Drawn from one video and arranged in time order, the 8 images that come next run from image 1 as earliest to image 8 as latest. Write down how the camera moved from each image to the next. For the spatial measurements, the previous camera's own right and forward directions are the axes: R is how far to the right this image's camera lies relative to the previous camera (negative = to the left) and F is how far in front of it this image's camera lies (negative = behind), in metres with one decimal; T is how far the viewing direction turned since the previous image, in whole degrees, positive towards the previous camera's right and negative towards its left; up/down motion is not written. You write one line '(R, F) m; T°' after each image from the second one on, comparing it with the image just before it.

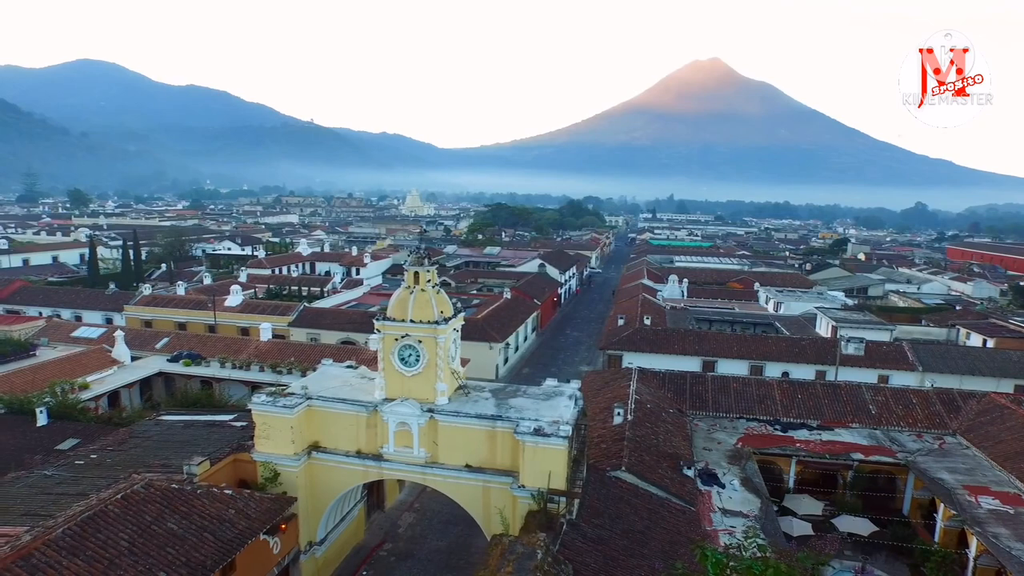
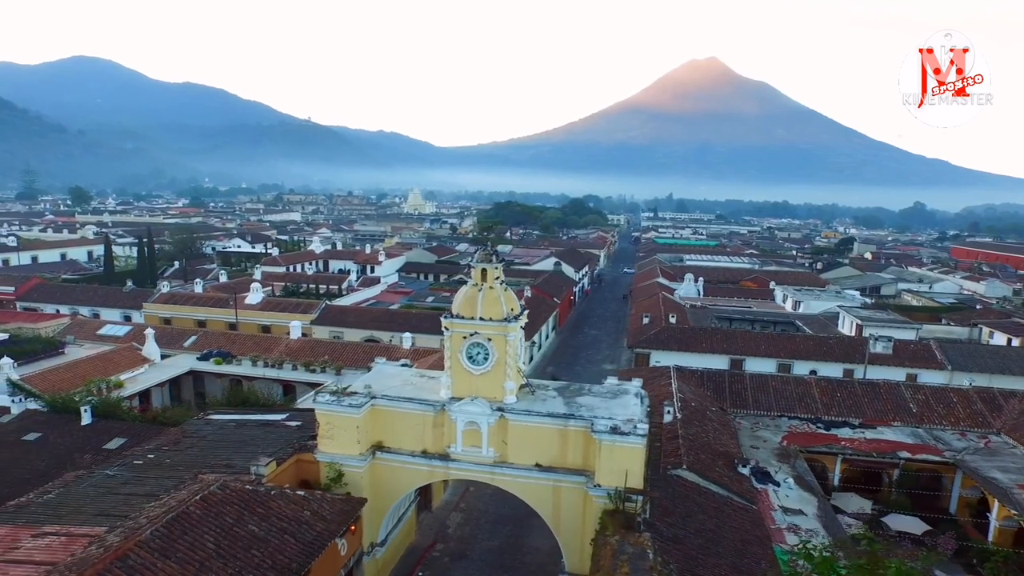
(-1.4, +0.1) m; +1°
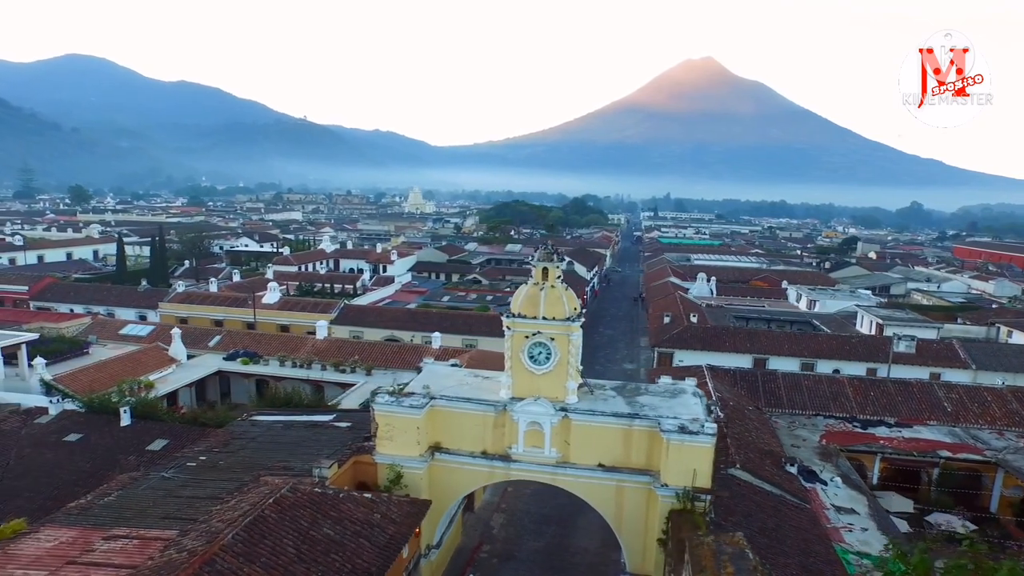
(-1.3, +0.1) m; +1°
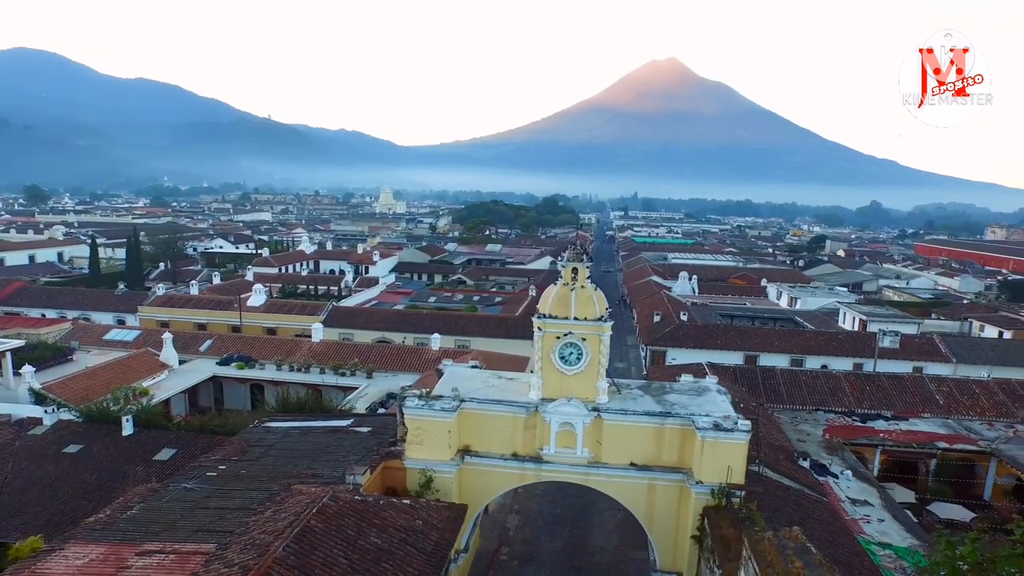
(-1.2, +0.1) m; +3°
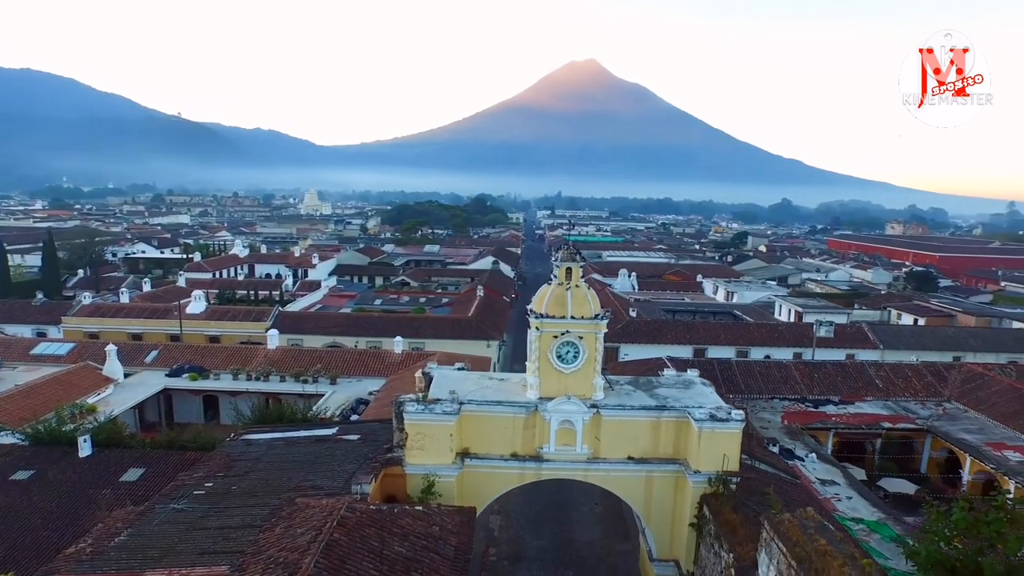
(-1.4, +0.1) m; +7°
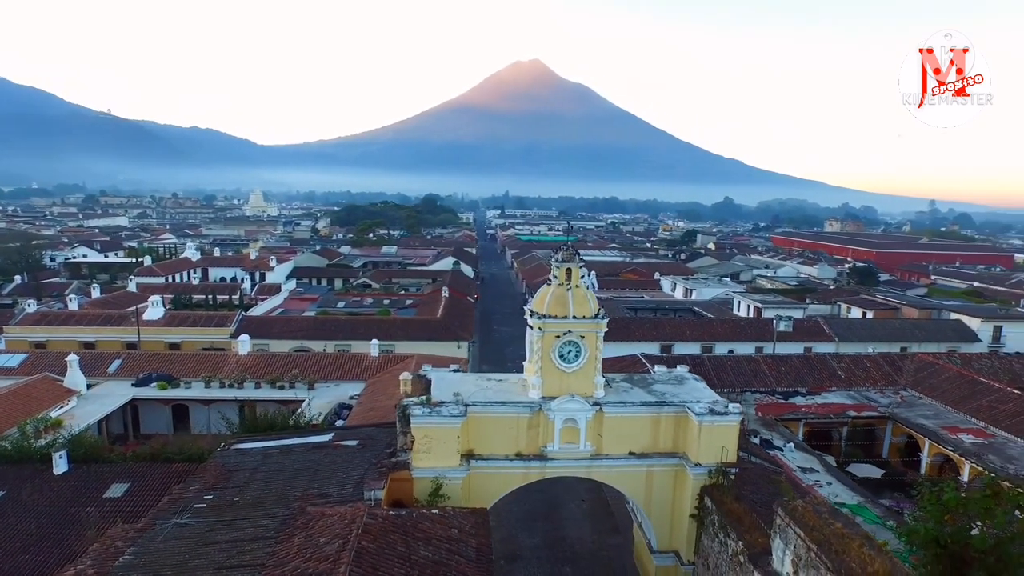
(-1.1, 0.0) m; +5°
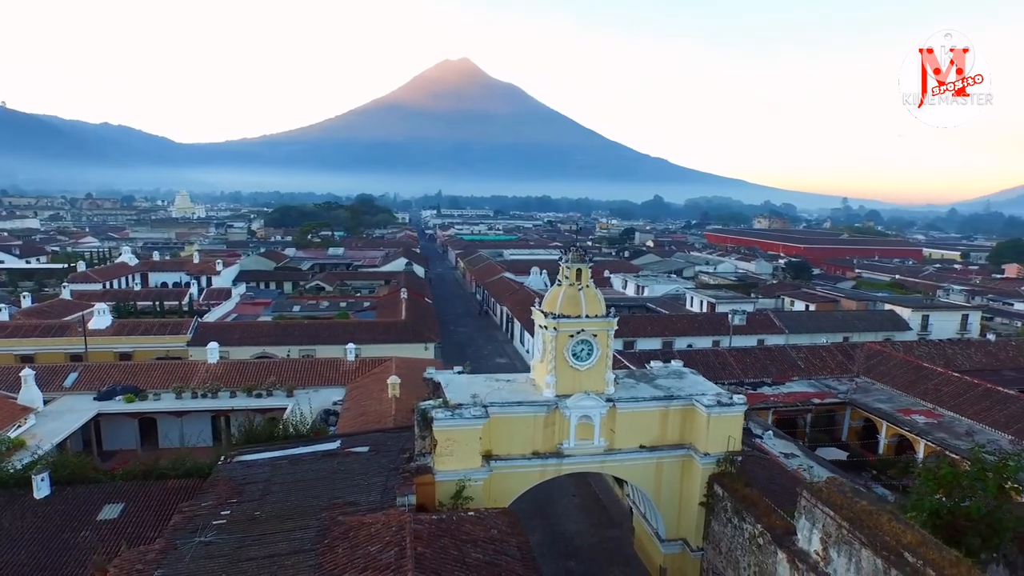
(-1.6, 0.0) m; +6°
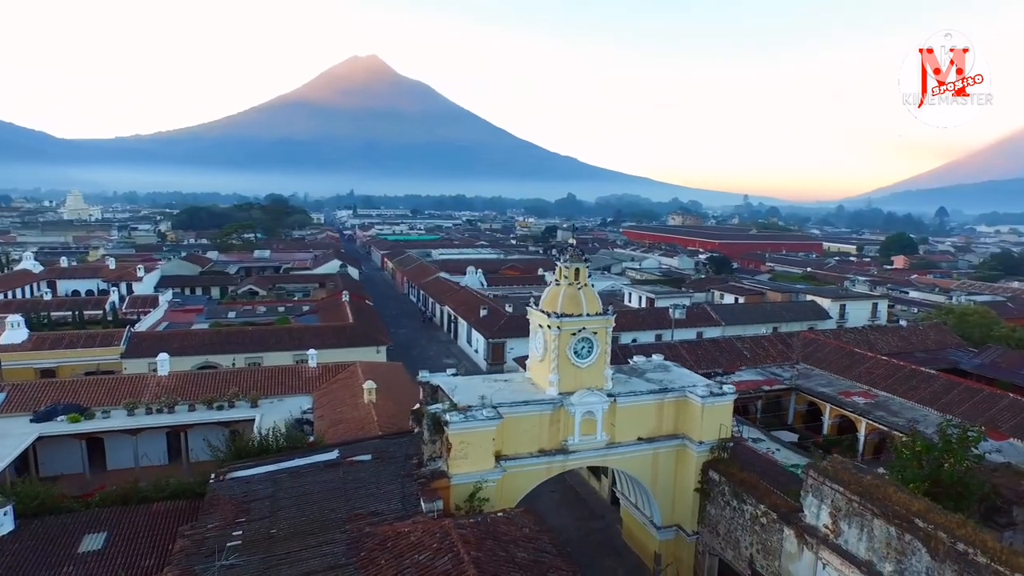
(-1.7, +0.1) m; +8°
